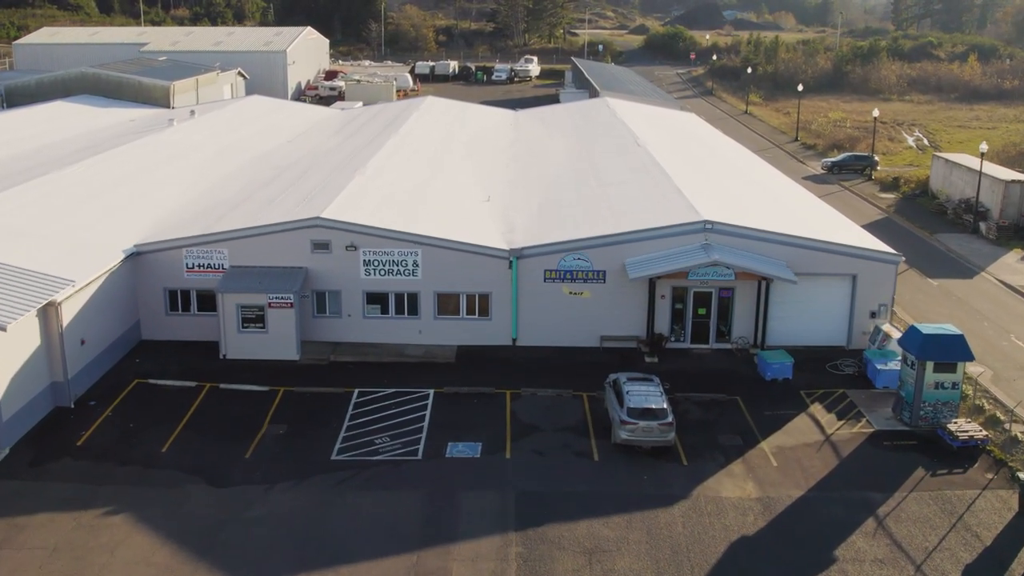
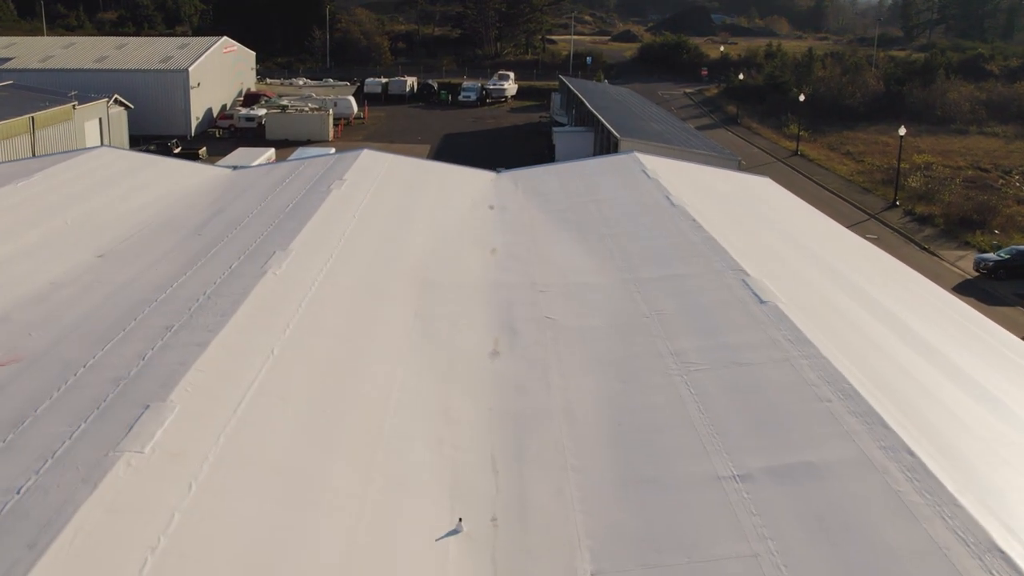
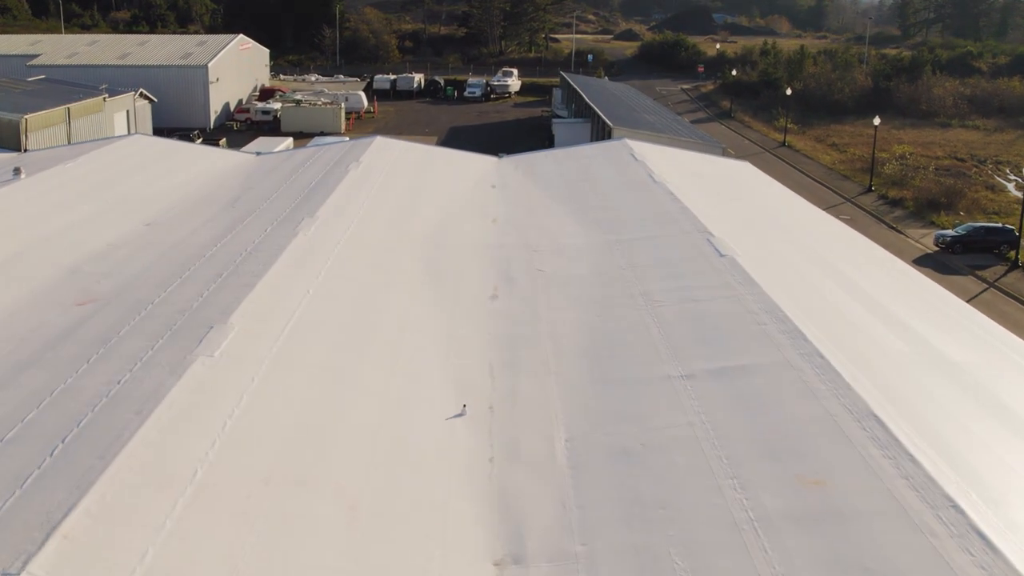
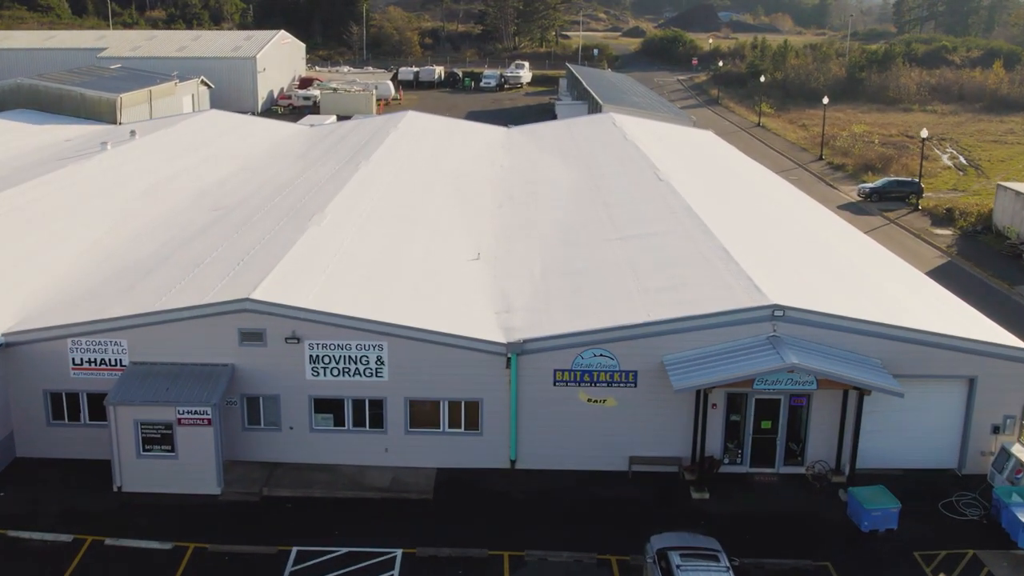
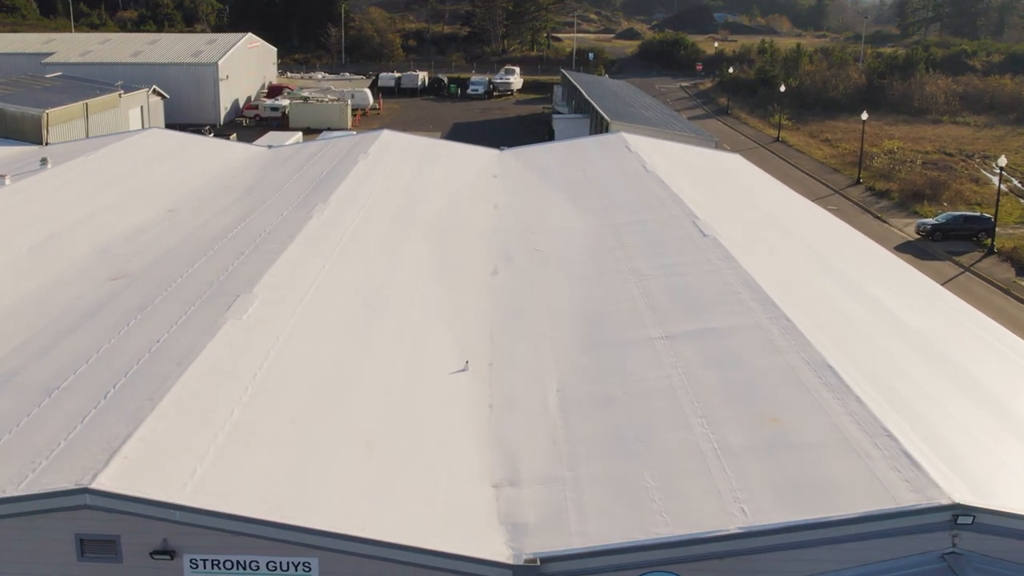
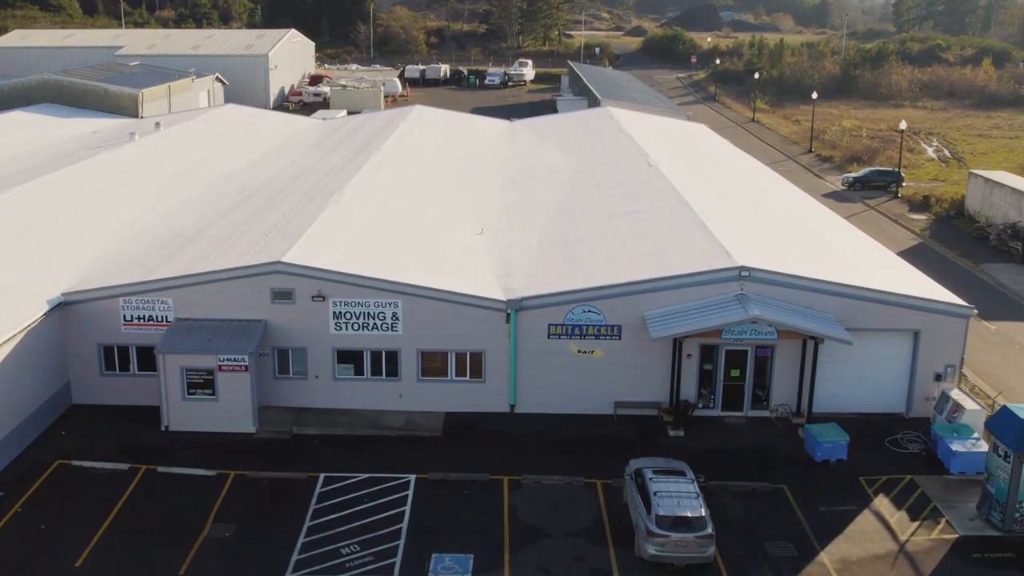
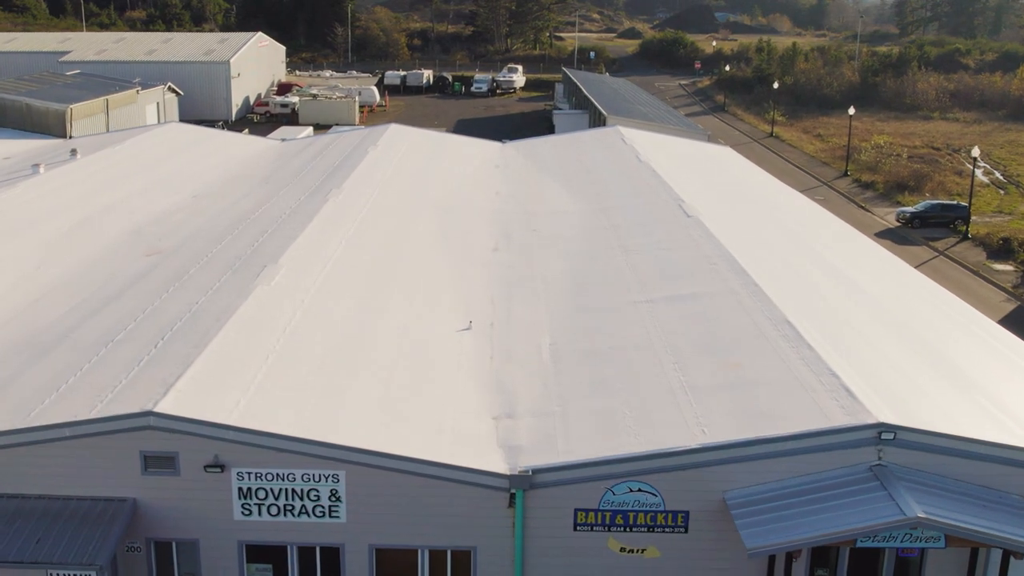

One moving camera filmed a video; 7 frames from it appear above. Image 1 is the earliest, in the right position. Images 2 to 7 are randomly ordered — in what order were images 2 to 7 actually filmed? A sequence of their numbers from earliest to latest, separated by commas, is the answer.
6, 4, 7, 5, 3, 2
